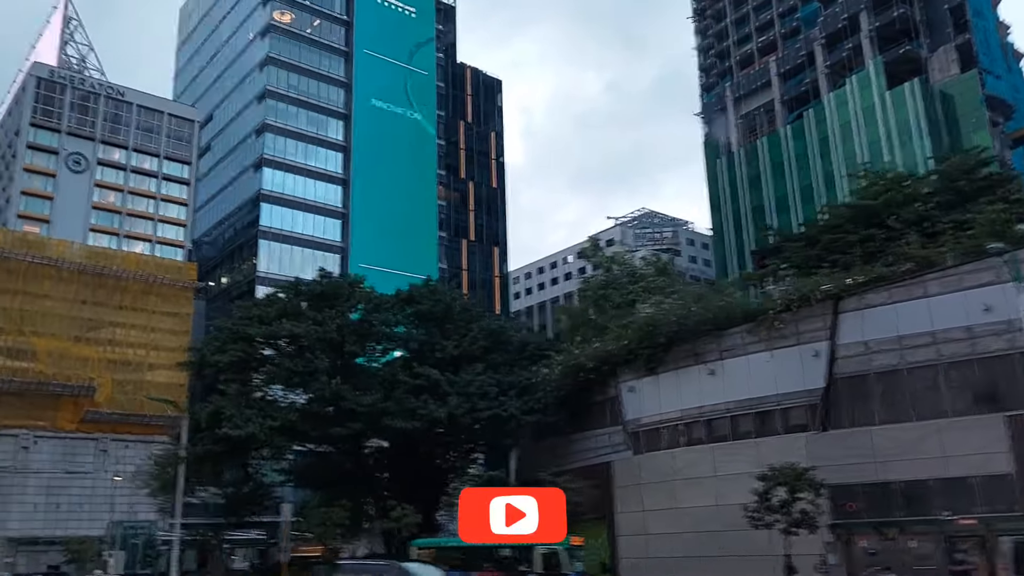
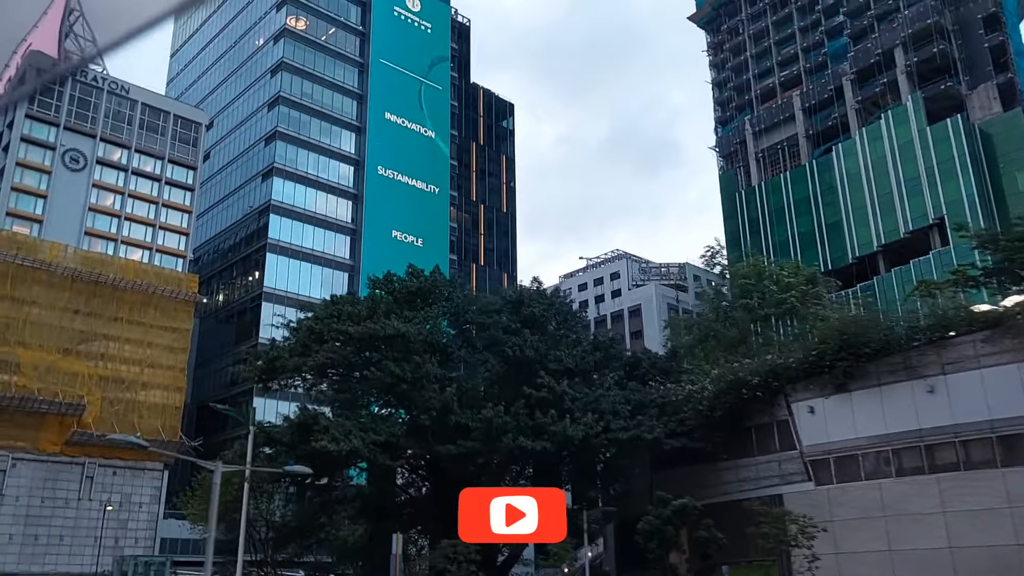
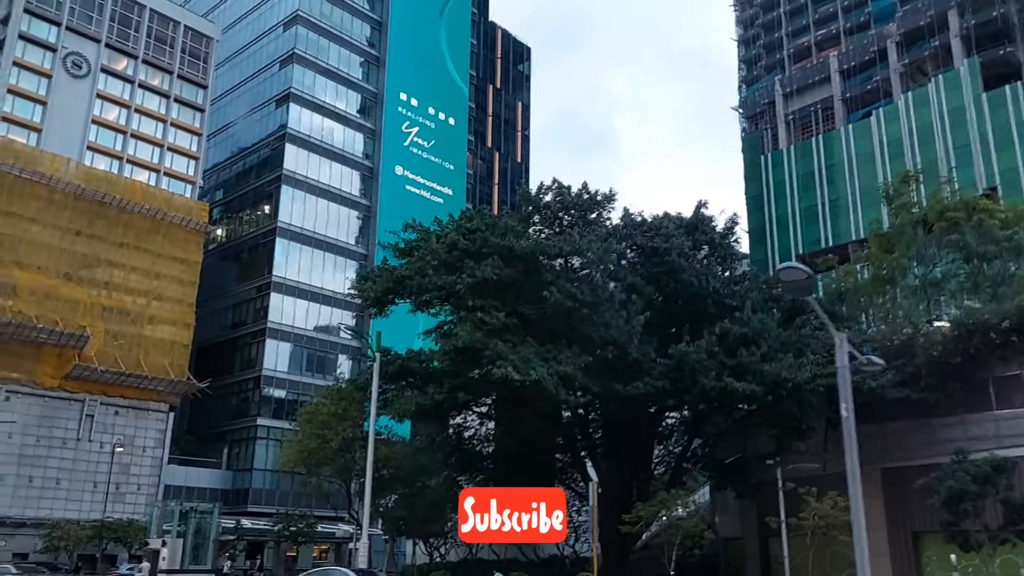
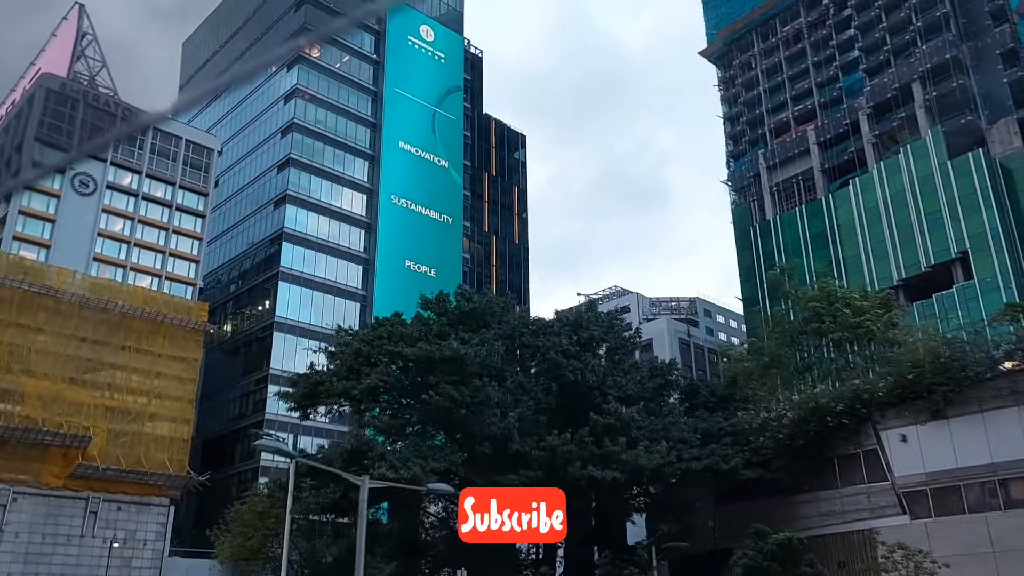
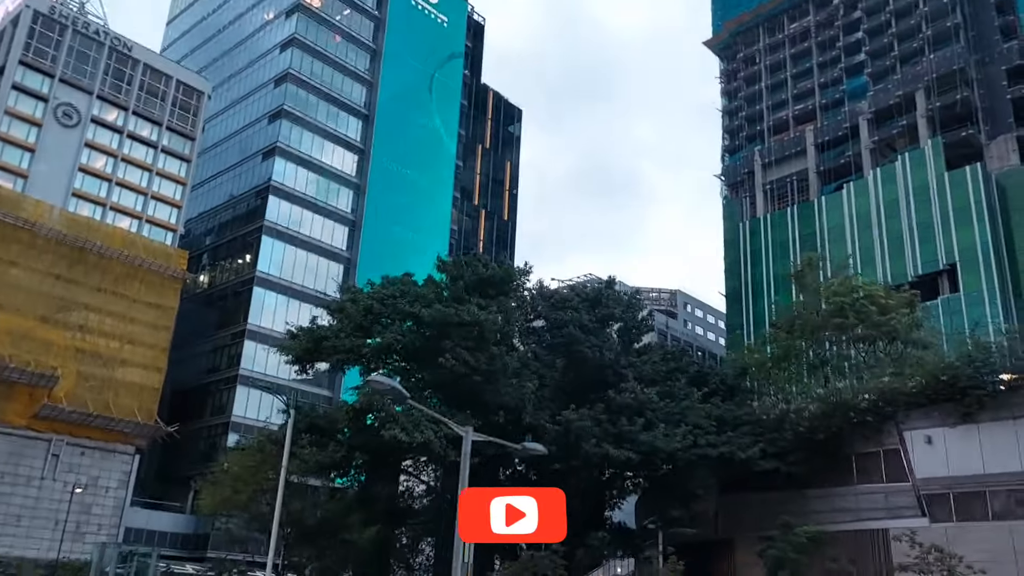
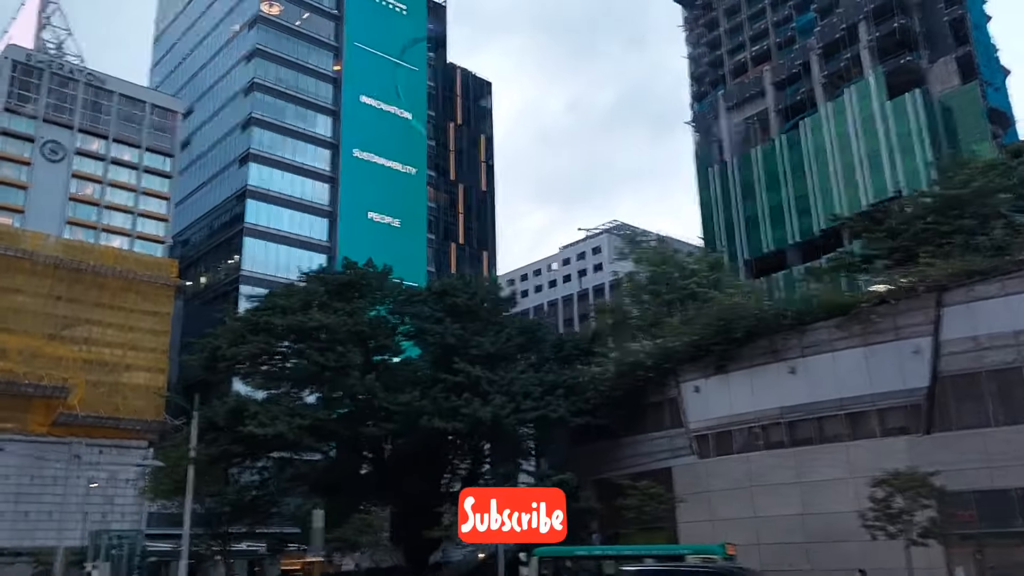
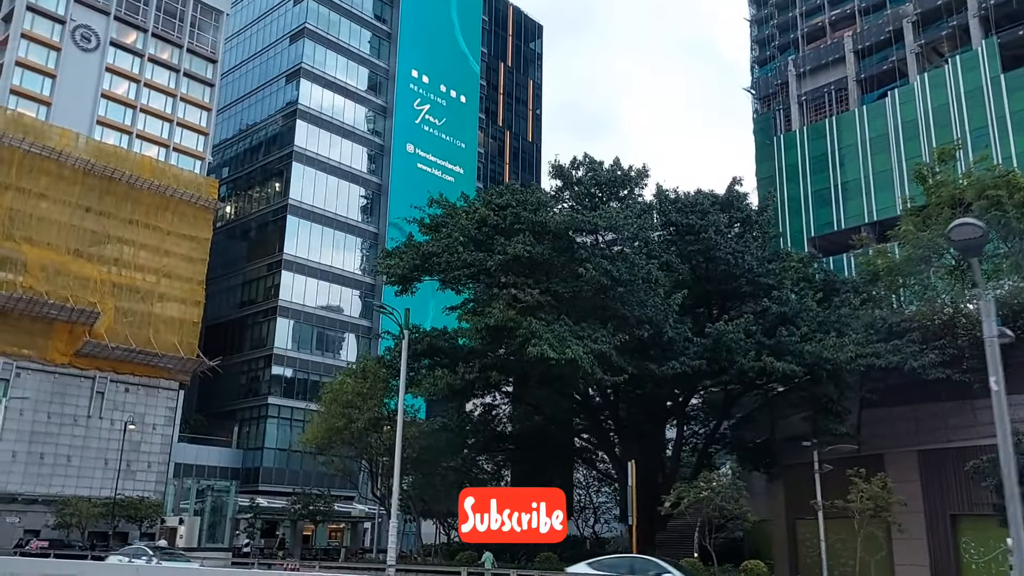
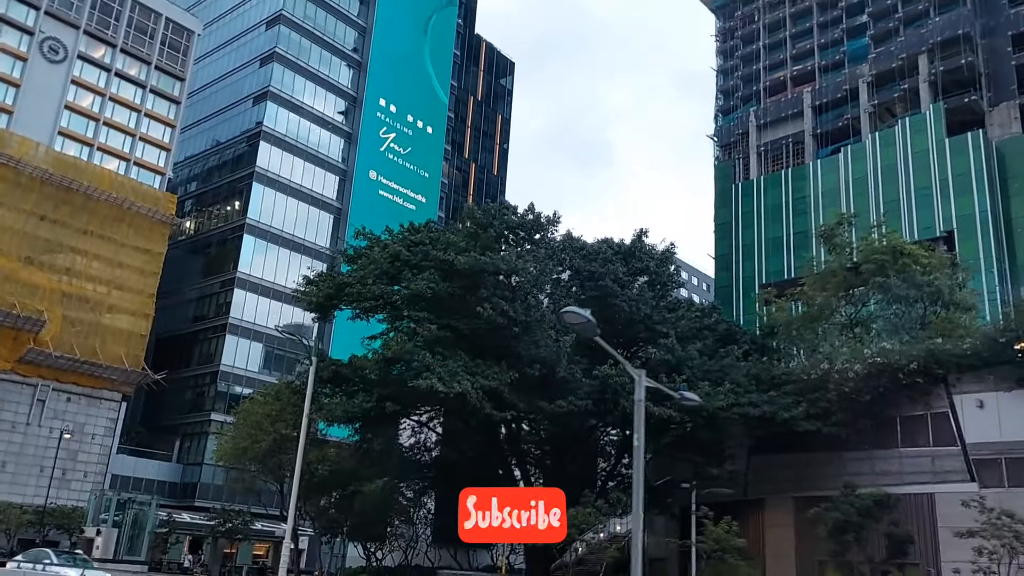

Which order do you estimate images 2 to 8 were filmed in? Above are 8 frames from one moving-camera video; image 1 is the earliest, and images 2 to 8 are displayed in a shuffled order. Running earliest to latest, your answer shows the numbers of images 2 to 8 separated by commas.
6, 2, 4, 5, 8, 3, 7
